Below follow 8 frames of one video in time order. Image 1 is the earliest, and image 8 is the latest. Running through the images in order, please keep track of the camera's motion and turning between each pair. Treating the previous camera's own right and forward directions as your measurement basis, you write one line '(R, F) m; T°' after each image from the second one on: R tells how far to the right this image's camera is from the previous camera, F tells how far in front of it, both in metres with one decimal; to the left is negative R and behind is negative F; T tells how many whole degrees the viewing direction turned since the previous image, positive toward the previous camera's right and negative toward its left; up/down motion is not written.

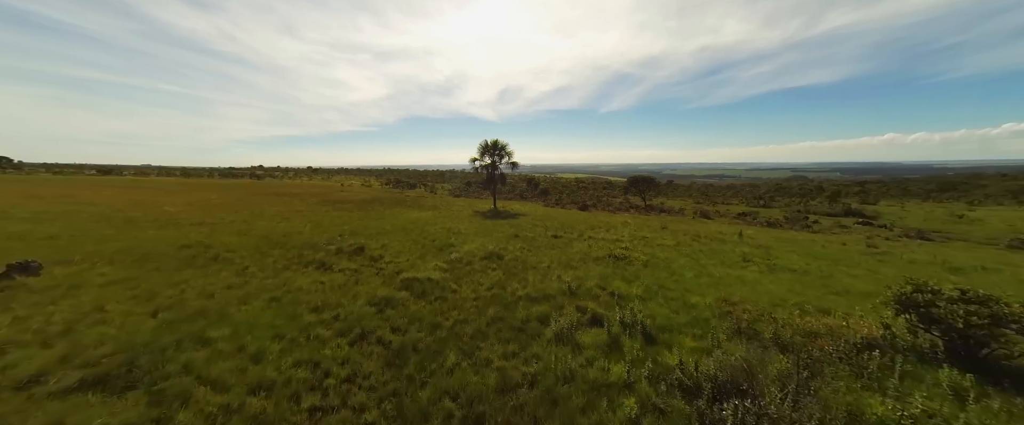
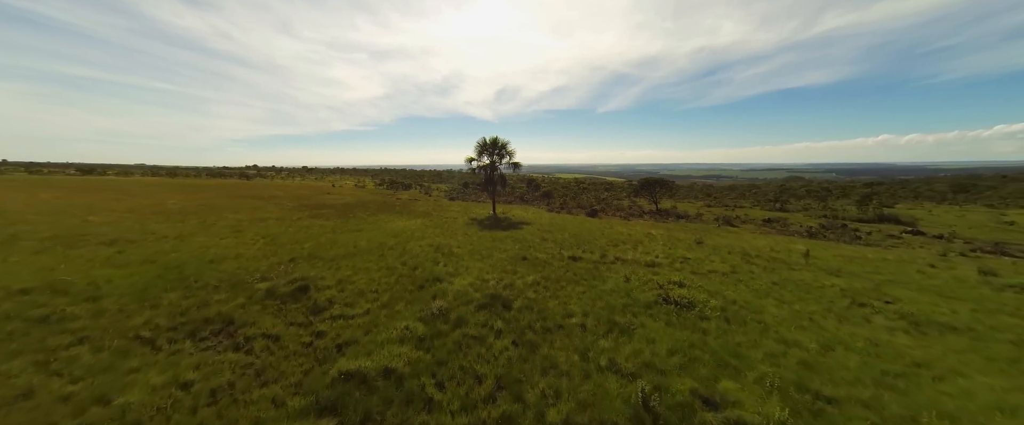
(-0.4, +3.7) m; 0°
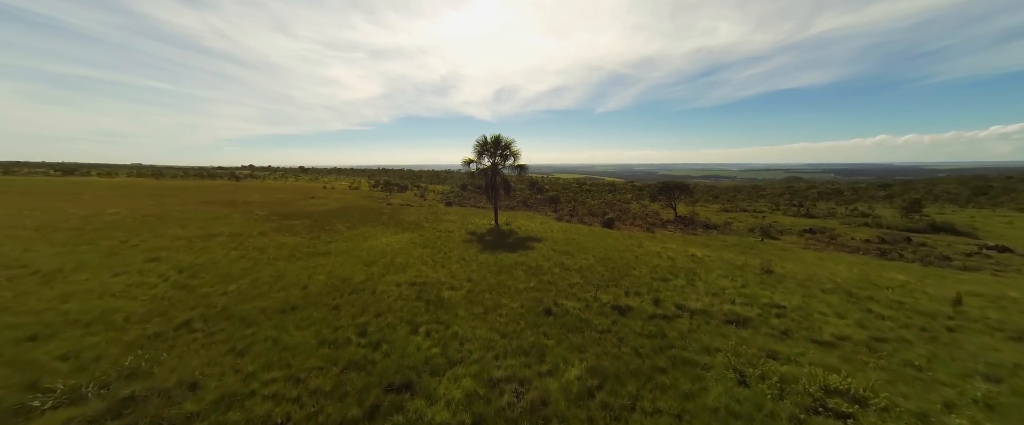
(-0.6, +4.2) m; 0°
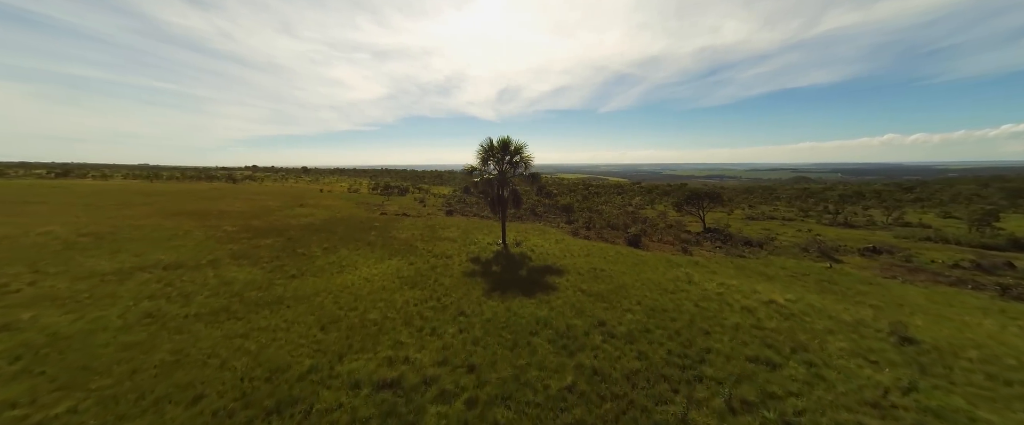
(-0.6, +4.1) m; -1°
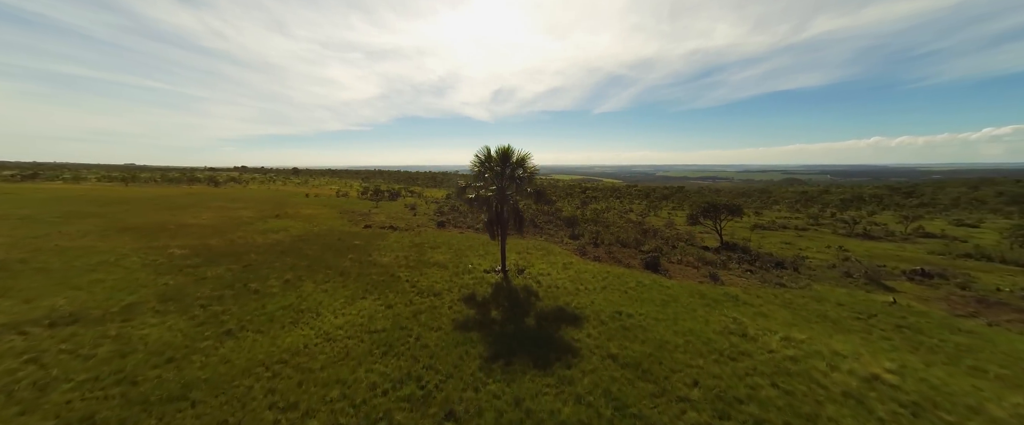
(-0.4, +3.4) m; +1°
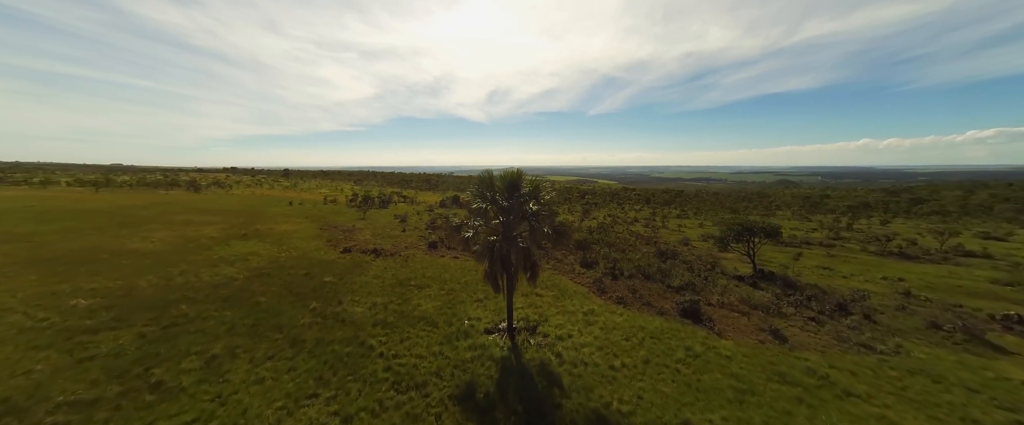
(-0.7, +4.4) m; +1°
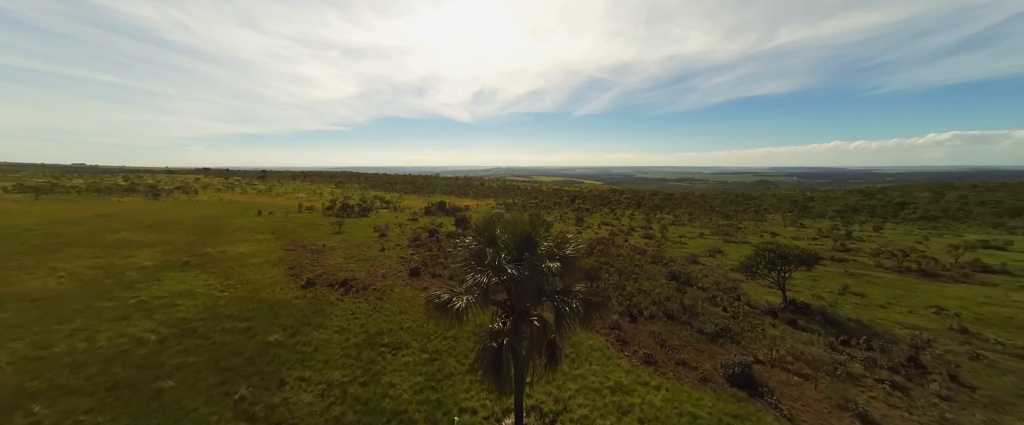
(-0.7, +4.3) m; +2°
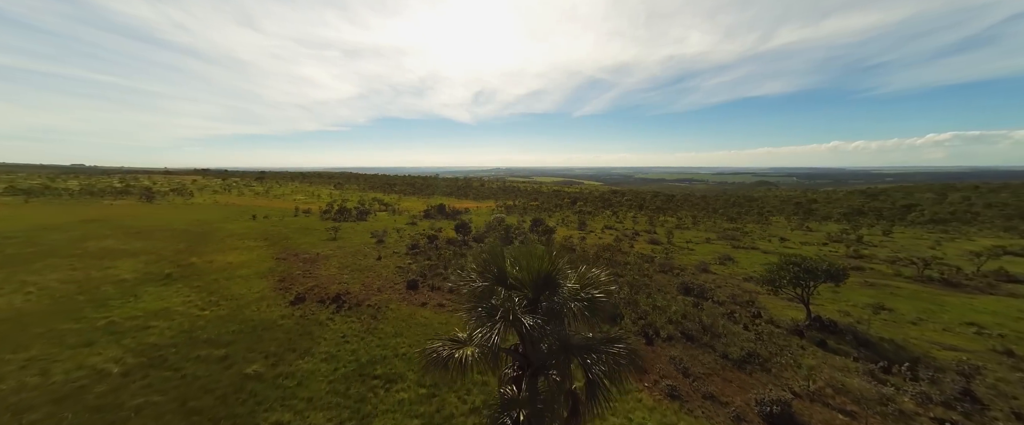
(-0.4, +1.7) m; 0°
